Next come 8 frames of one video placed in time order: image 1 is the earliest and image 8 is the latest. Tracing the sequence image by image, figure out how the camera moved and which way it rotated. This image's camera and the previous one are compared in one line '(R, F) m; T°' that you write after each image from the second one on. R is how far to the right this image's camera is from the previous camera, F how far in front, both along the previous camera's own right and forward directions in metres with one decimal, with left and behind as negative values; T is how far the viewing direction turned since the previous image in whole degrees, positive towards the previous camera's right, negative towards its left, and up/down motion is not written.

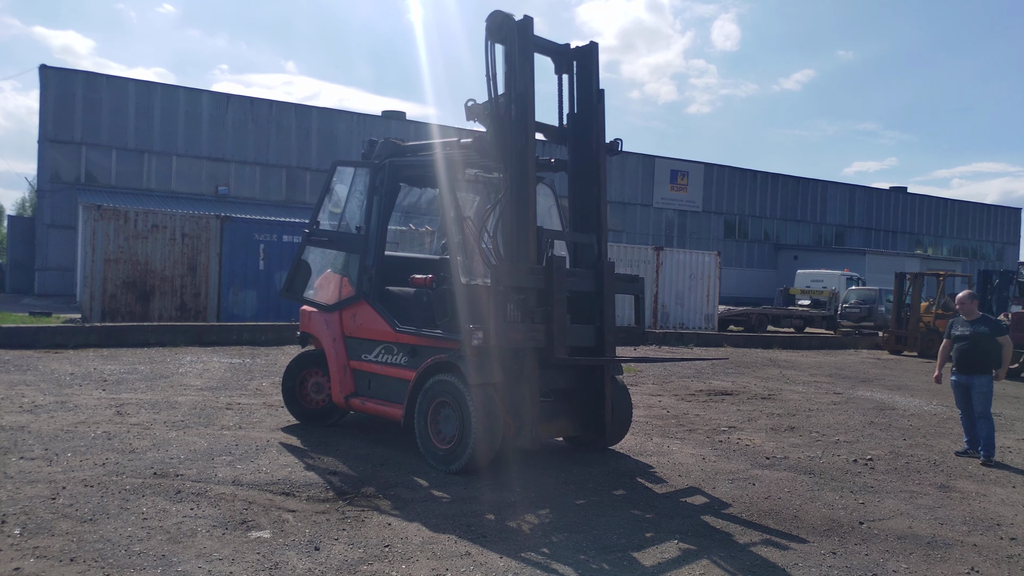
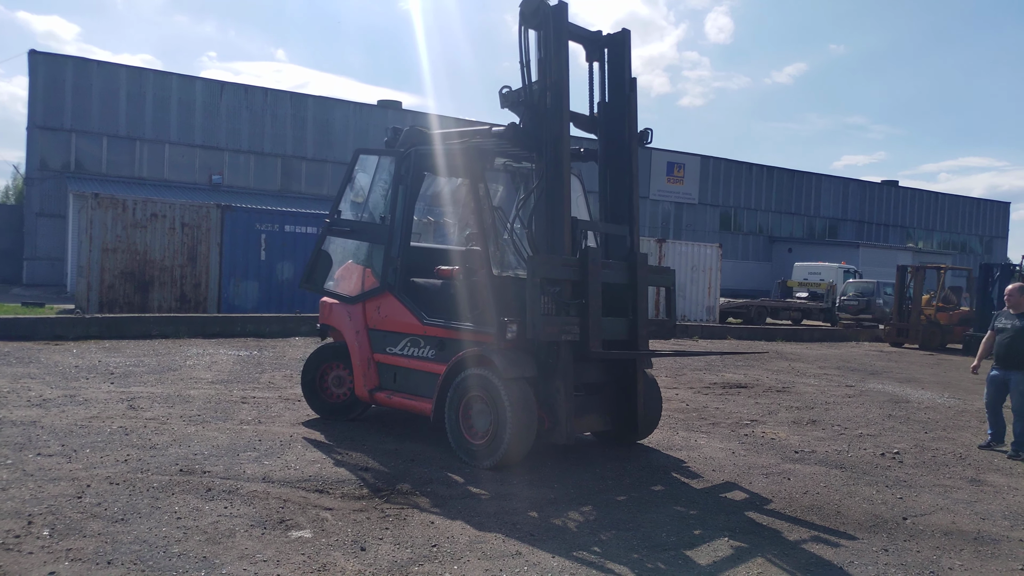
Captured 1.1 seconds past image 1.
(-0.4, +0.1) m; +1°
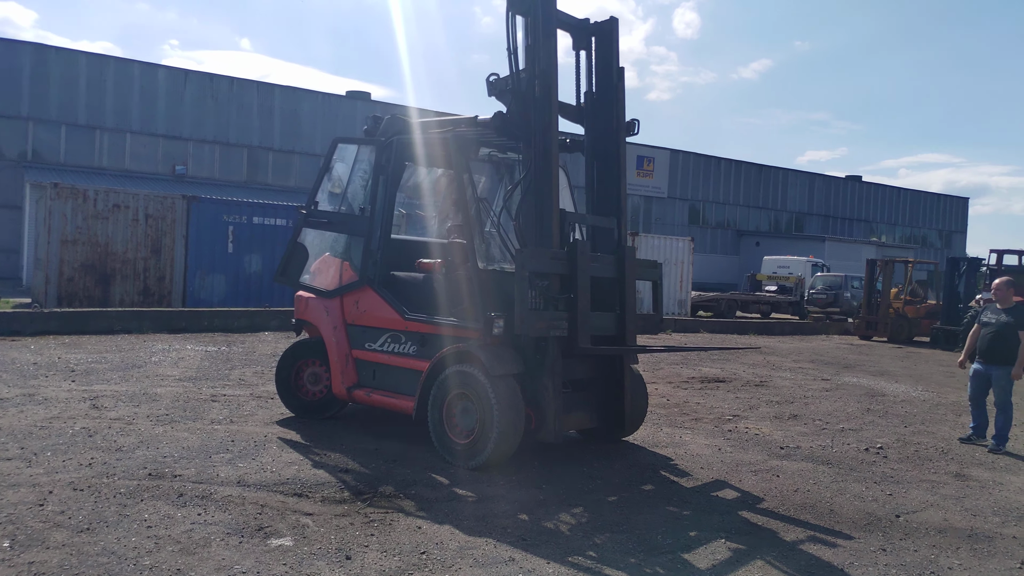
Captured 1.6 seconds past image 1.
(-0.1, +0.2) m; +2°
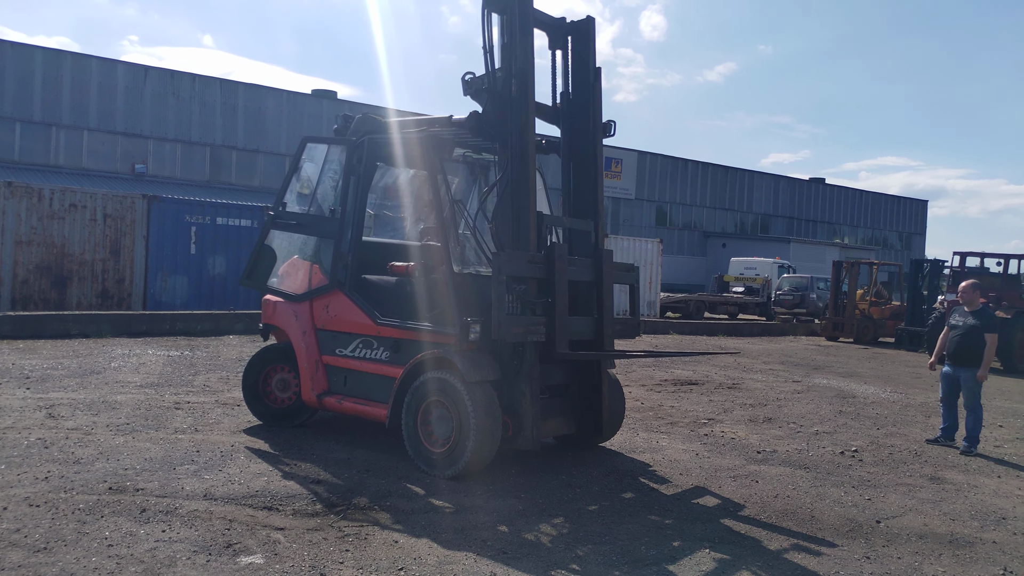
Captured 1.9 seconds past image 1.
(-0.1, +0.1) m; +2°
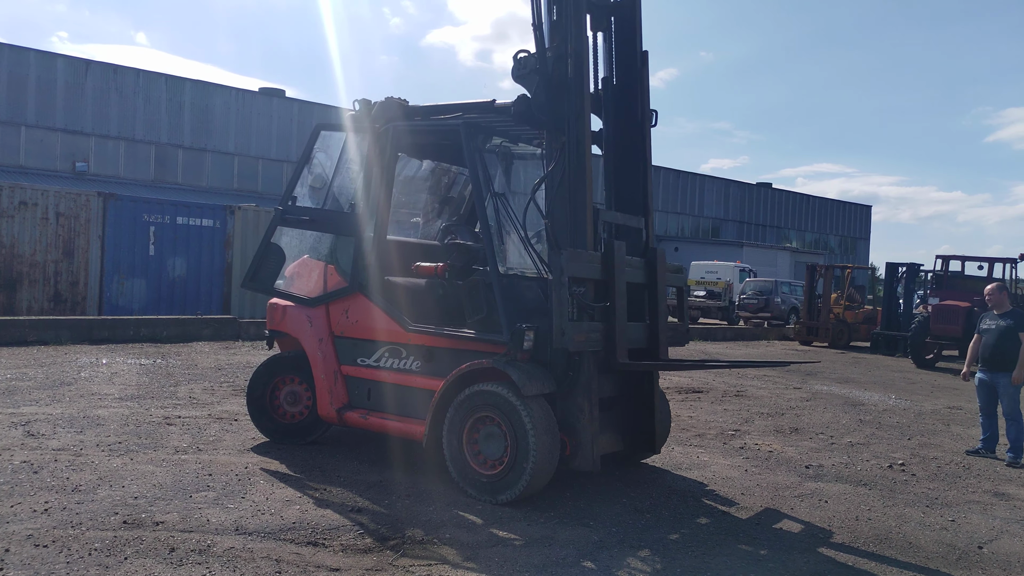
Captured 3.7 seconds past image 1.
(-0.8, +0.6) m; +4°
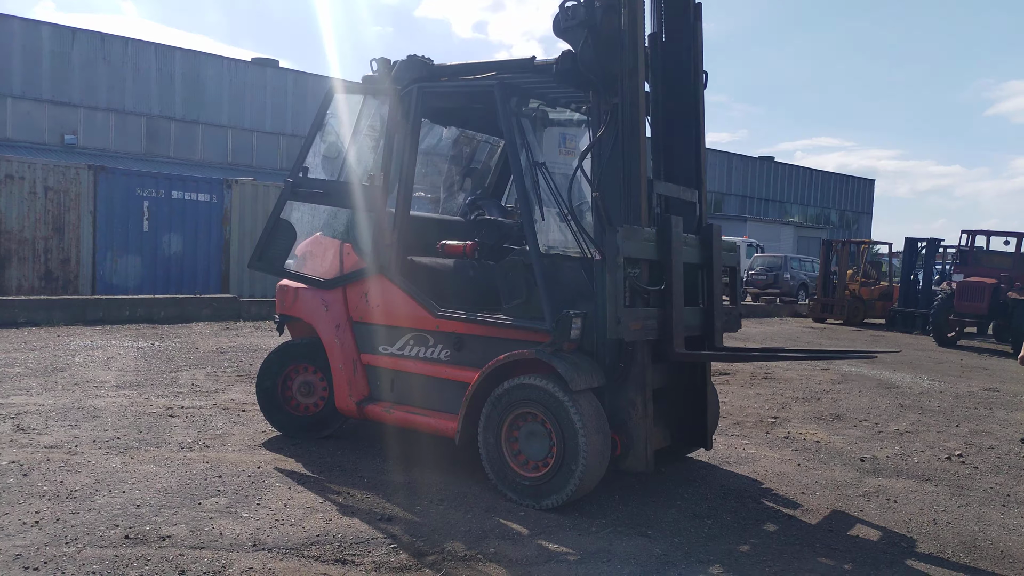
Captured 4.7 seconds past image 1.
(-0.3, +0.6) m; 0°
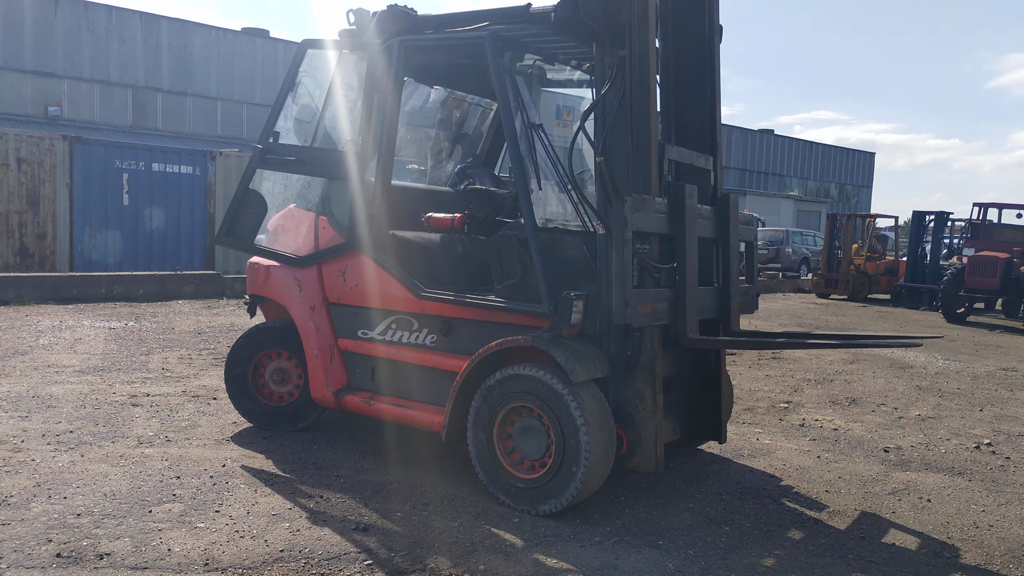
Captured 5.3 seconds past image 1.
(0.0, +0.6) m; 0°
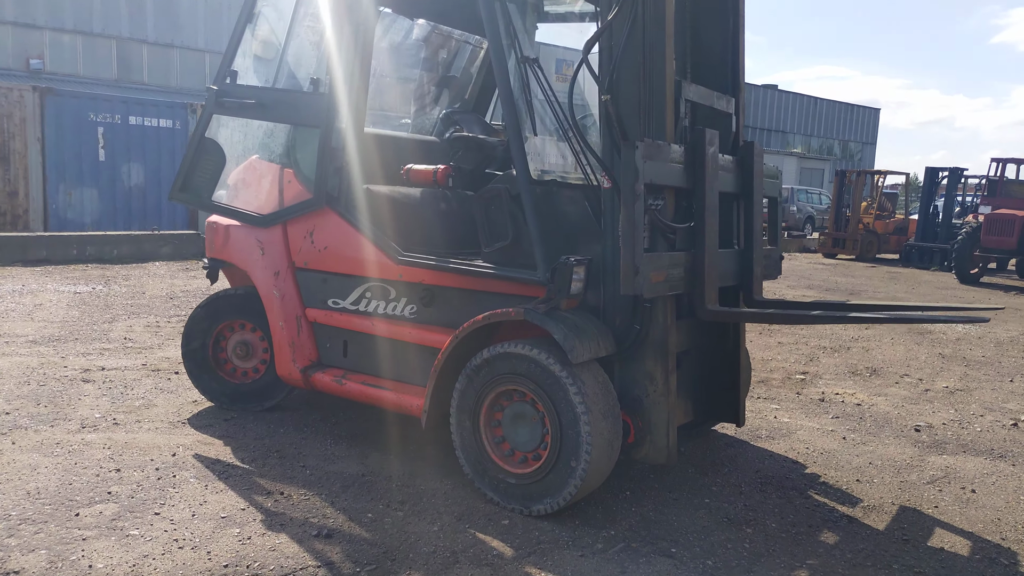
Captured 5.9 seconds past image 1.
(0.0, +0.6) m; 0°
